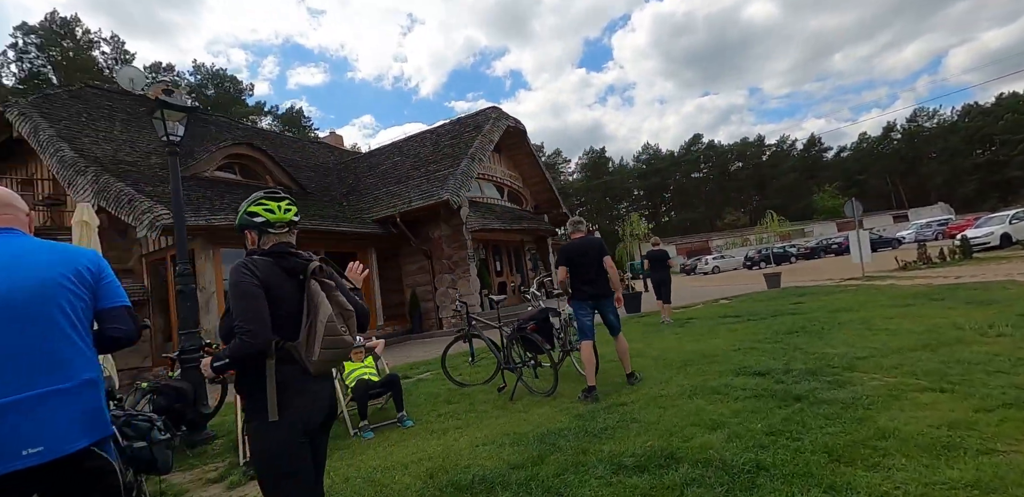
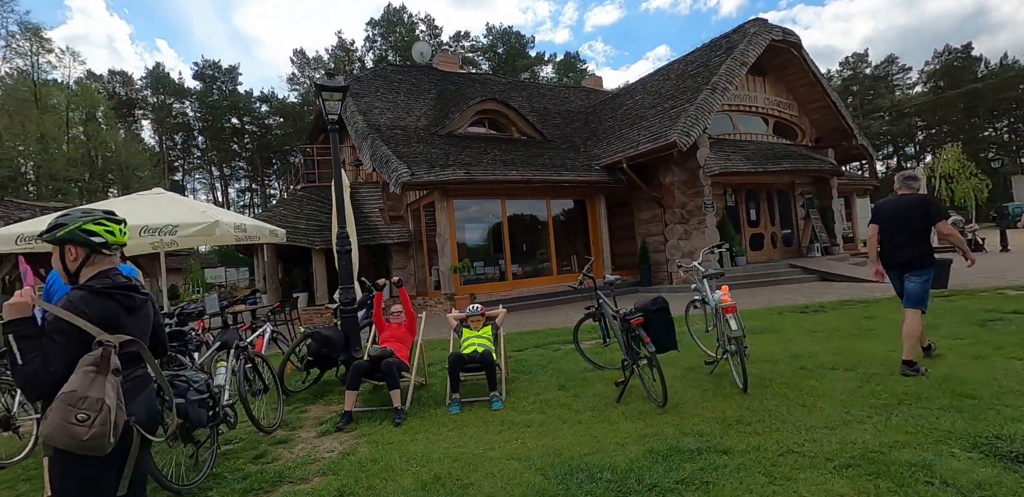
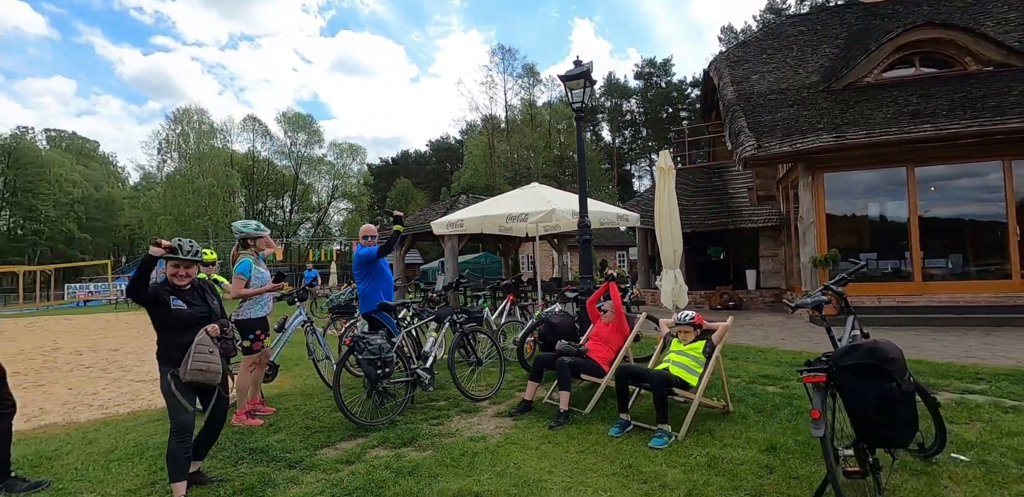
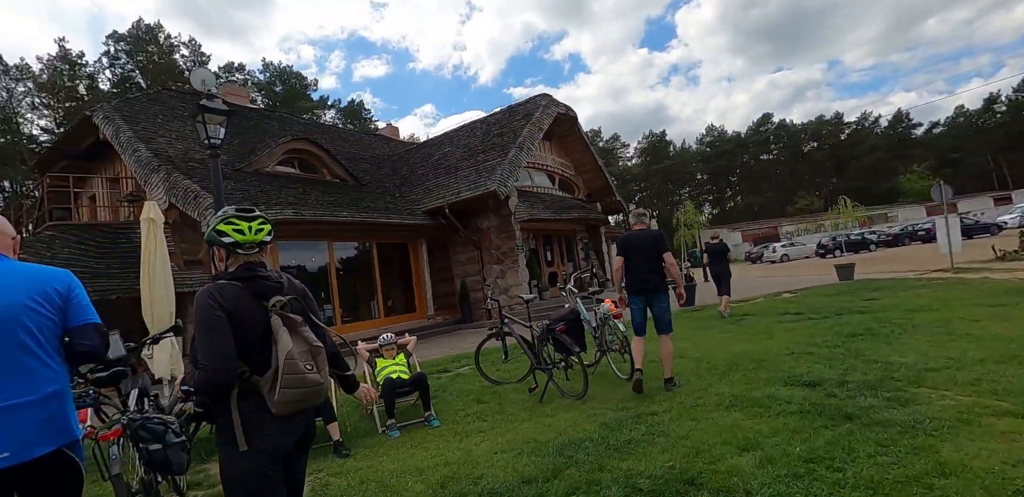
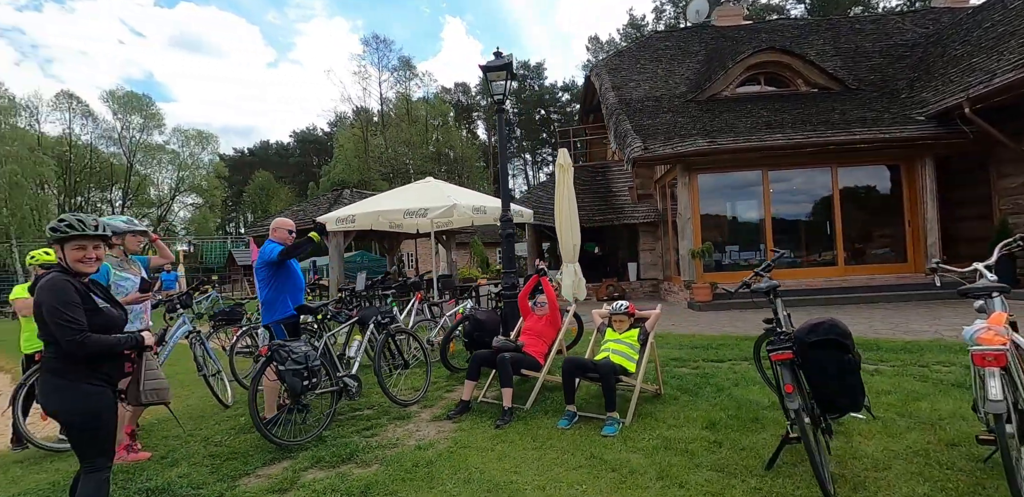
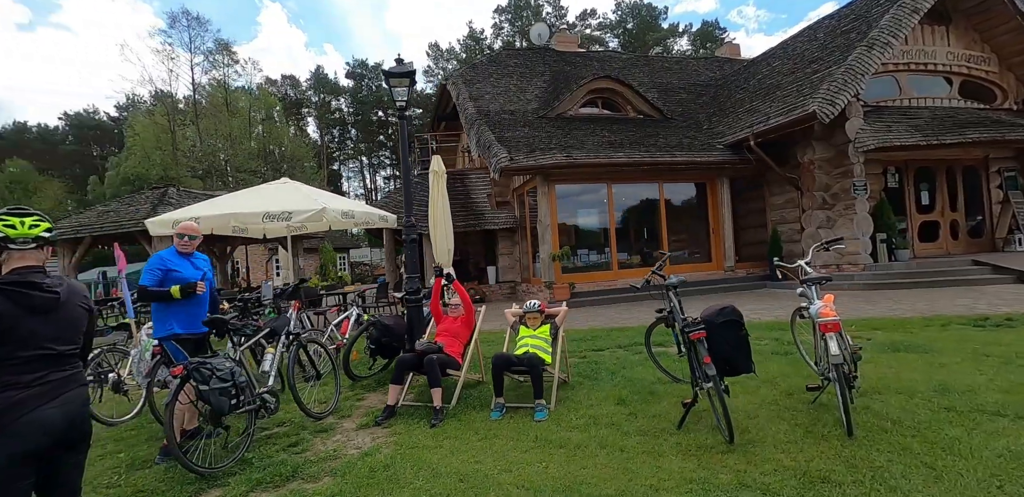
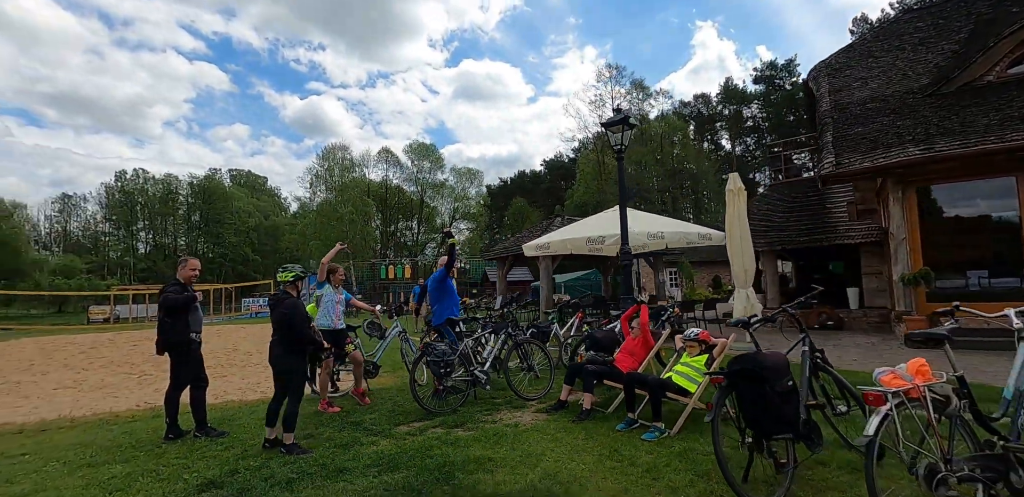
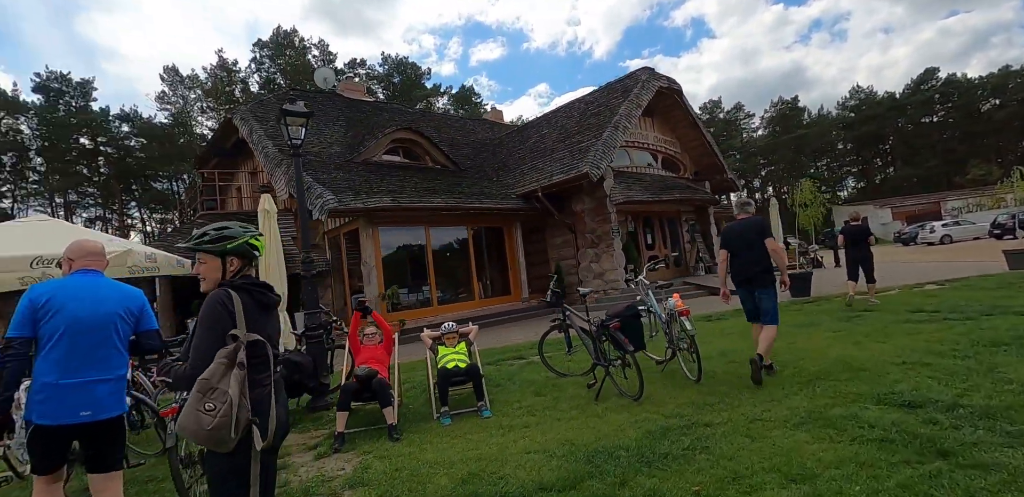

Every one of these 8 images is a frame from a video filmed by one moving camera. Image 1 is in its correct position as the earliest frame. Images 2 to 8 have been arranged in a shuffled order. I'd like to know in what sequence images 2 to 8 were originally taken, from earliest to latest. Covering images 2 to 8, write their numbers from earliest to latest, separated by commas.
4, 8, 2, 6, 5, 3, 7
